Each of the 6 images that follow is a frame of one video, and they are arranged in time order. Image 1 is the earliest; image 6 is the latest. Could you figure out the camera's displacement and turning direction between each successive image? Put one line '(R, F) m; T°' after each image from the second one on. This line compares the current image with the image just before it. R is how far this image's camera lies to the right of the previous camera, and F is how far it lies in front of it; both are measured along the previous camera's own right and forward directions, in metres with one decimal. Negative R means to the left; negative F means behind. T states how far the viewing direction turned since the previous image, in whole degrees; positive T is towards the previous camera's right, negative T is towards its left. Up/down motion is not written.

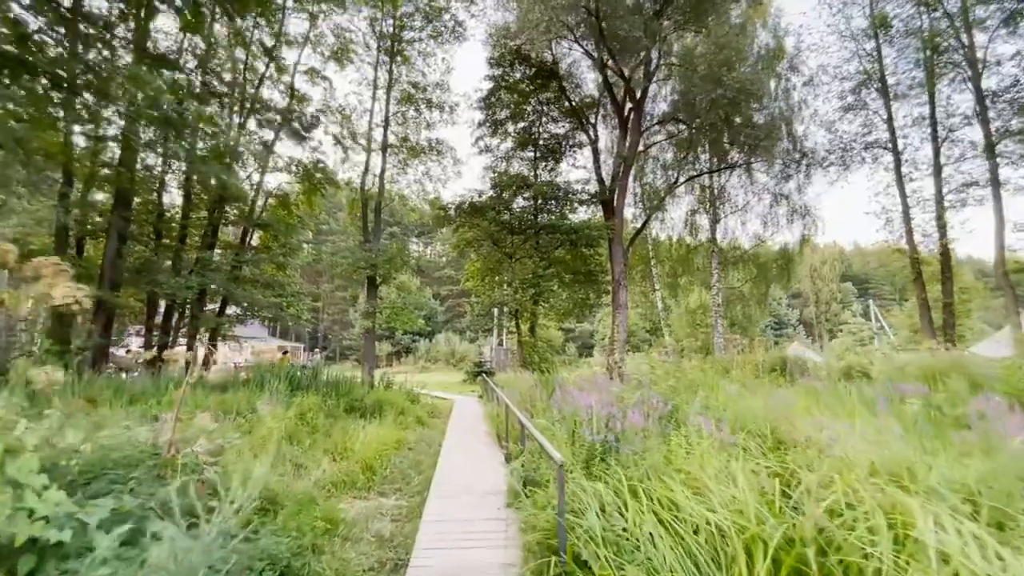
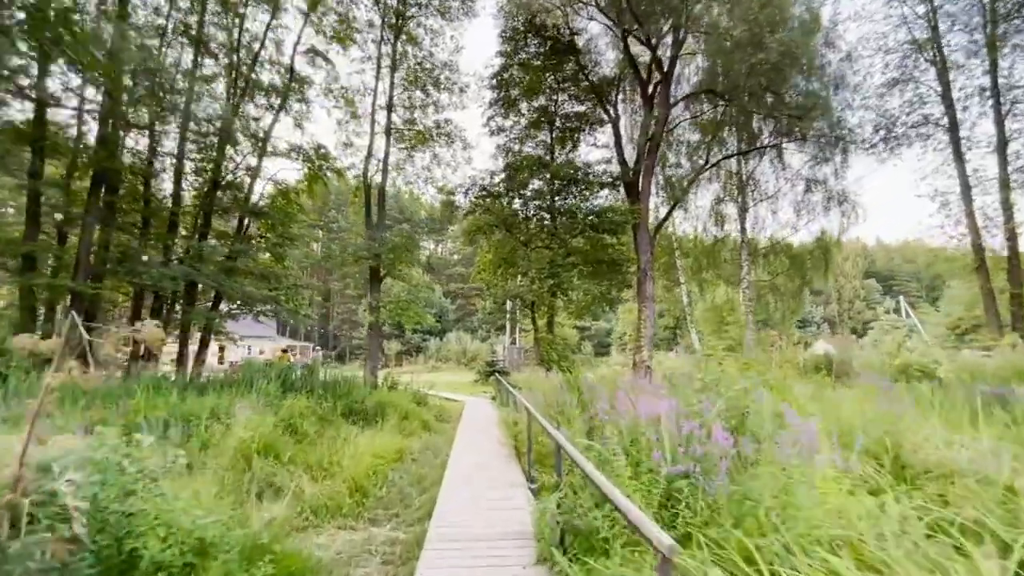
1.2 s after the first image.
(-0.1, +1.0) m; -1°
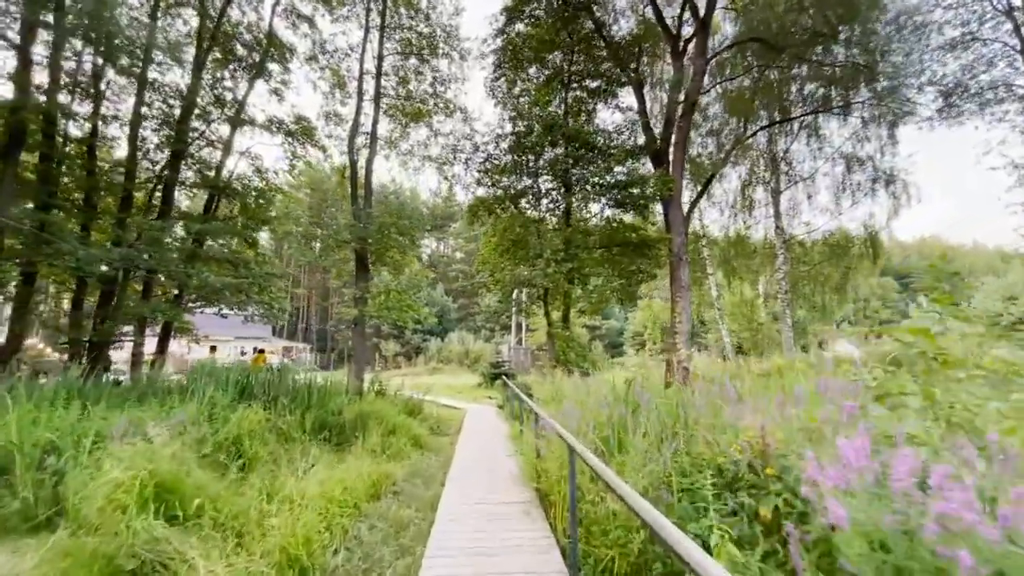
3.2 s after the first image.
(-0.1, +1.5) m; 0°
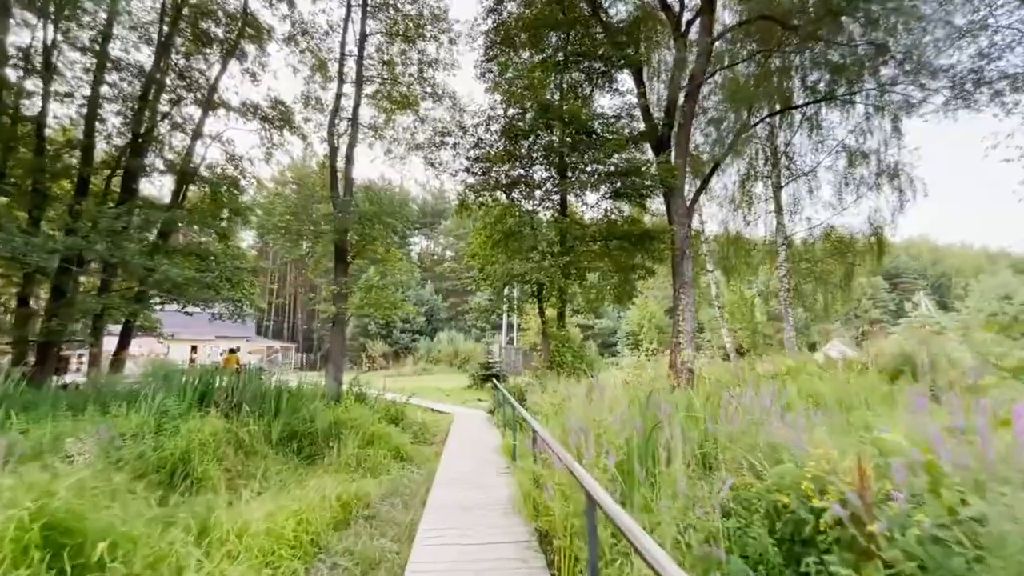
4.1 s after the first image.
(0.0, +0.6) m; +1°
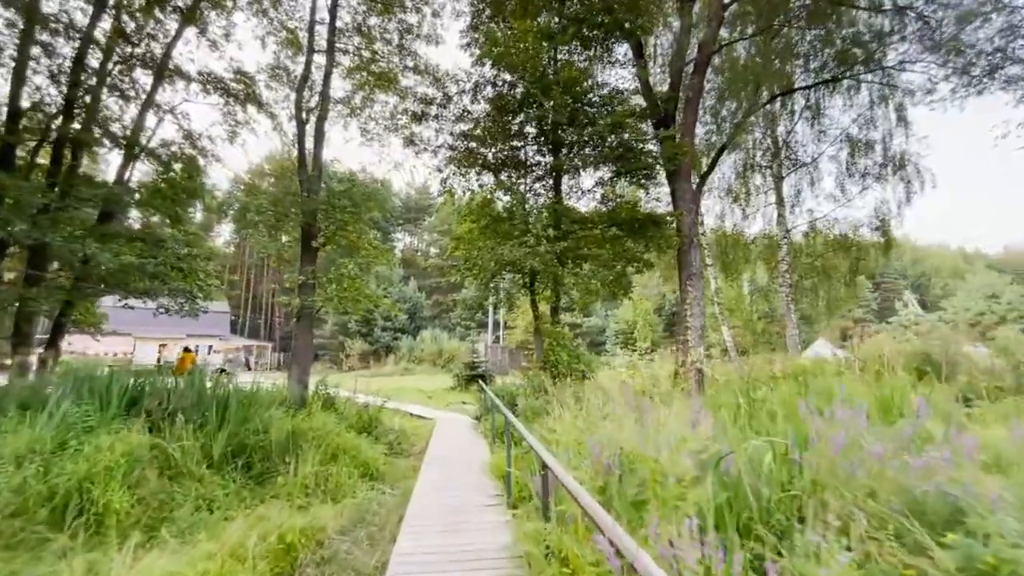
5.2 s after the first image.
(-0.1, +0.8) m; +2°
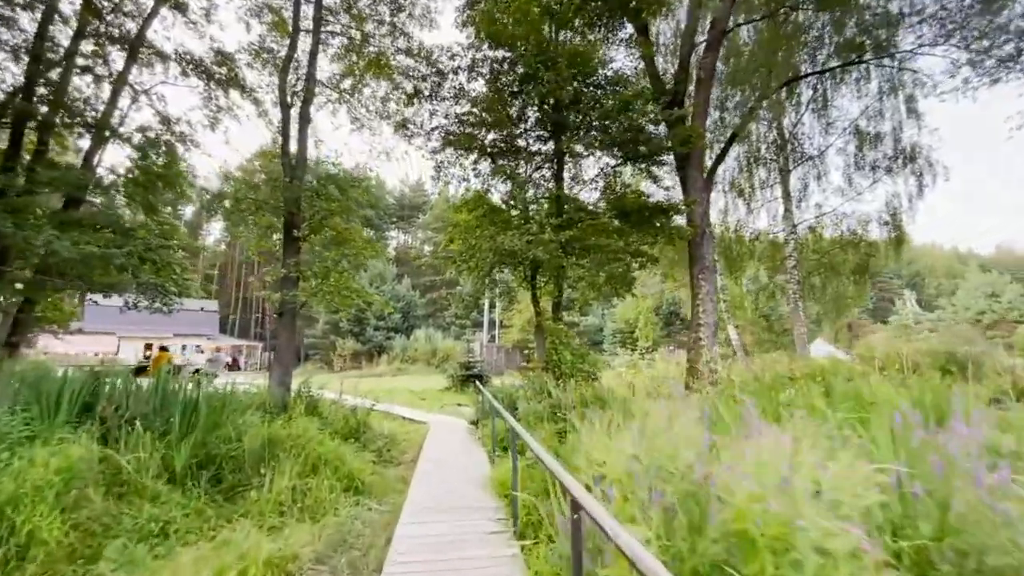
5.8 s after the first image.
(-0.1, +0.5) m; +1°
